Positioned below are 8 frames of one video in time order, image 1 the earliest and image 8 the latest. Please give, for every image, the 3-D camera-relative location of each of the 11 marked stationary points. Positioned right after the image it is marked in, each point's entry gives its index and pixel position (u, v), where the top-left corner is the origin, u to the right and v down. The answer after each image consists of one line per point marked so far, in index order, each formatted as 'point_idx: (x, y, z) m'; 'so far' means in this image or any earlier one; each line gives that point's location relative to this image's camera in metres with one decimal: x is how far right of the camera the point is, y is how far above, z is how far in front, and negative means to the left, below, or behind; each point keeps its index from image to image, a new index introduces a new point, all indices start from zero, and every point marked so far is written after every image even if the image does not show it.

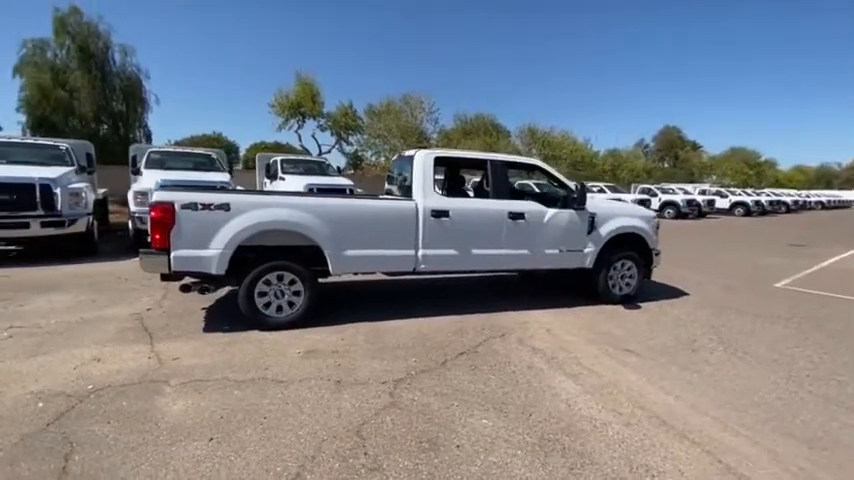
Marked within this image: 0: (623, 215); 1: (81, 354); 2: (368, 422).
0: (+3.7, +0.5, +7.7) m
1: (-4.3, -1.4, +5.0) m
2: (-0.6, -1.7, +3.7) m
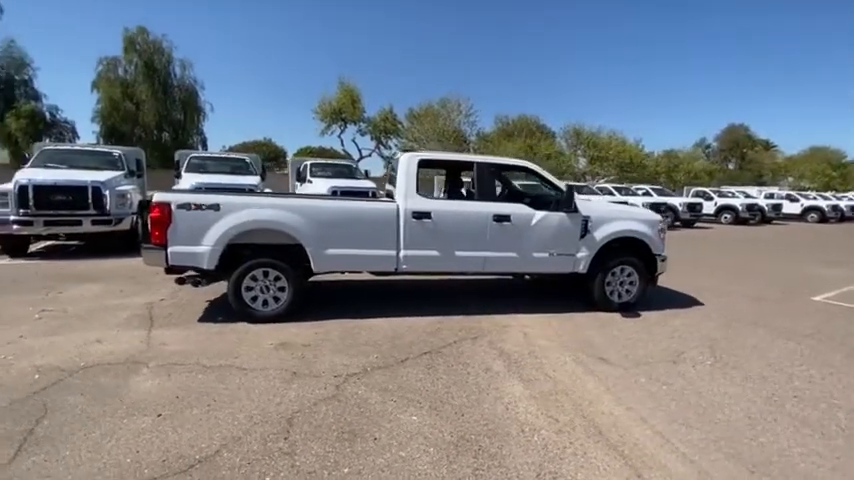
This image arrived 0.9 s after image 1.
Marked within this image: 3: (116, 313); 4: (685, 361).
0: (+3.6, +0.4, +7.4) m
1: (-4.8, -1.3, +5.7) m
2: (-1.2, -1.7, +4.0) m
3: (-5.1, -1.2, +6.7) m
4: (+3.5, -1.6, +5.4) m
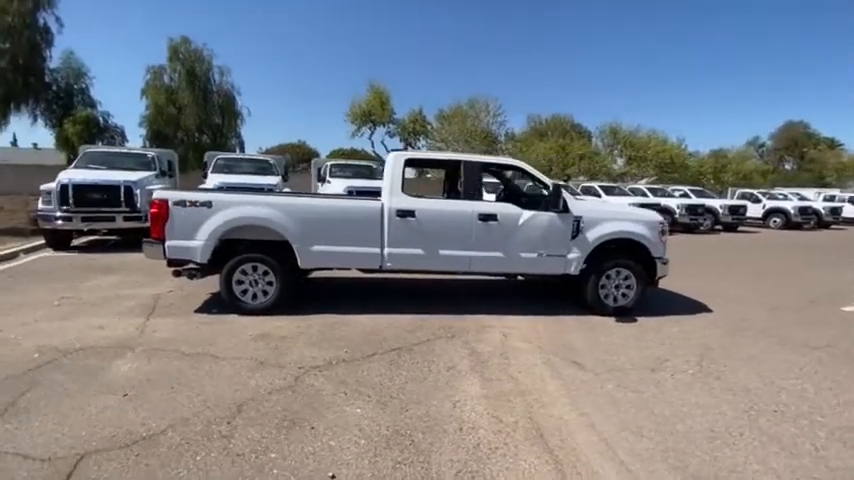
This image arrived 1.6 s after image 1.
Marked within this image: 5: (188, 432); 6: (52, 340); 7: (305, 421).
0: (+3.3, +0.4, +7.1) m
1: (-5.1, -1.2, +6.2) m
2: (-1.8, -1.6, +4.1) m
3: (-5.4, -1.1, +7.2) m
4: (+3.1, -1.6, +5.2) m
5: (-2.1, -1.7, +3.6) m
6: (-5.1, -1.4, +5.5) m
7: (-1.1, -1.7, +3.8) m
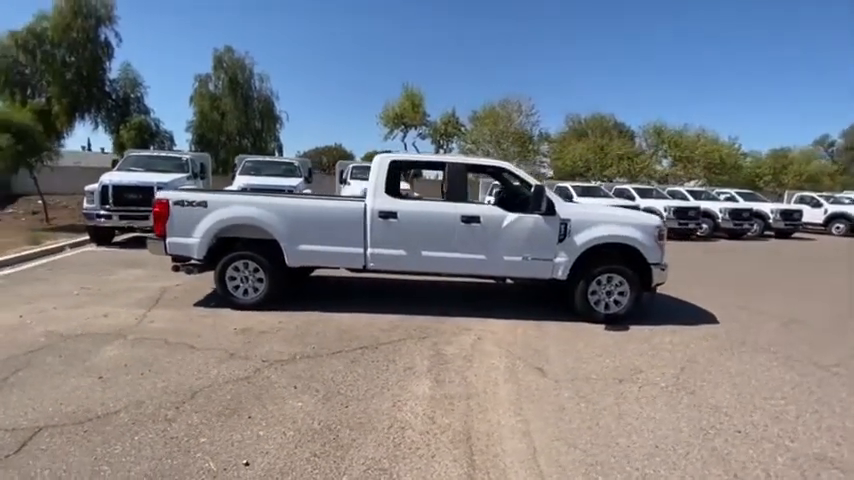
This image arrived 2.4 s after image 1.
0: (+3.1, +0.3, +6.9) m
1: (-5.5, -1.2, +6.8) m
2: (-2.4, -1.6, +4.4) m
3: (-5.6, -1.0, +7.8) m
4: (+2.5, -1.7, +4.9) m
5: (-2.7, -1.7, +3.9) m
6: (-5.5, -1.3, +6.1) m
7: (-1.8, -1.7, +4.0) m
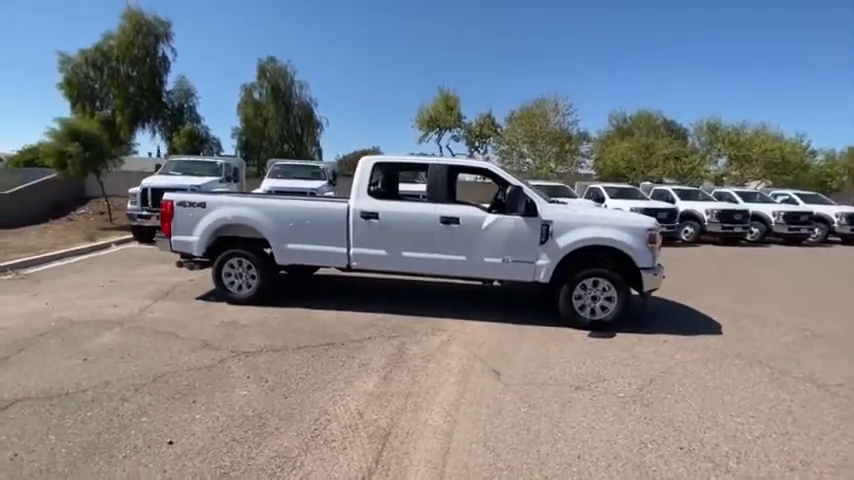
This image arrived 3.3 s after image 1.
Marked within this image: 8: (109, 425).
0: (+2.7, +0.3, +6.6) m
1: (-5.8, -1.1, +7.5) m
2: (-3.0, -1.6, +4.8) m
3: (-5.8, -1.0, +8.5) m
4: (+1.9, -1.7, +4.7) m
5: (-3.4, -1.6, +4.3) m
6: (-5.9, -1.2, +6.8) m
7: (-2.5, -1.6, +4.3) m
8: (-2.9, -1.7, +3.7) m
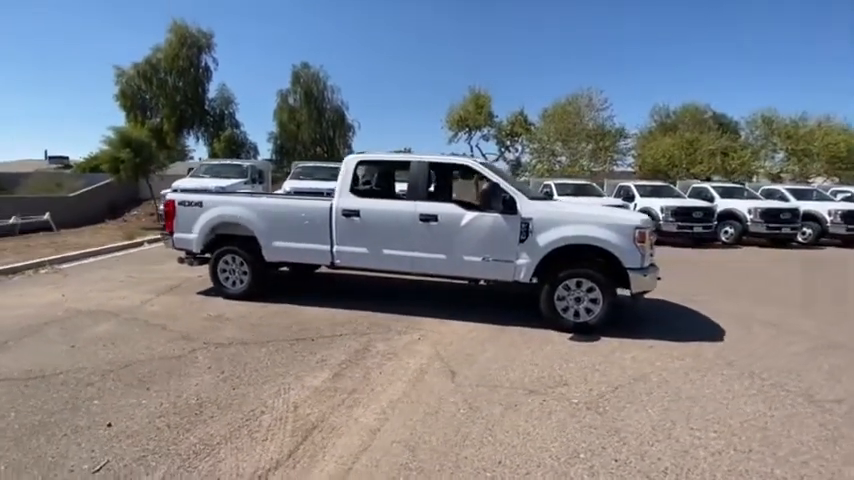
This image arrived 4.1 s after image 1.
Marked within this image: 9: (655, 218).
0: (+2.3, +0.3, +6.3) m
1: (-6.1, -1.1, +8.1) m
2: (-3.5, -1.5, +5.0) m
3: (-6.0, -0.9, +9.1) m
4: (+1.4, -1.7, +4.5) m
5: (-4.0, -1.6, +4.6) m
6: (-6.2, -1.2, +7.3) m
7: (-3.1, -1.6, +4.5) m
8: (-3.6, -1.6, +4.0) m
9: (+9.8, +1.0, +17.5) m
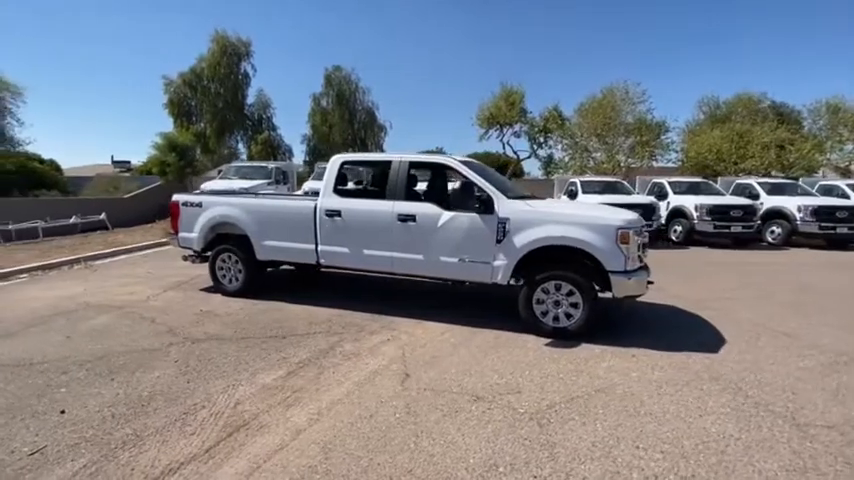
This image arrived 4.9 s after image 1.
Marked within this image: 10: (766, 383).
0: (+1.9, +0.3, +6.0) m
1: (-6.3, -1.0, +8.6) m
2: (-4.1, -1.5, +5.4) m
3: (-6.0, -0.9, +9.6) m
4: (+0.7, -1.7, +4.3) m
5: (-4.6, -1.5, +5.0) m
6: (-6.5, -1.1, +7.9) m
7: (-3.7, -1.6, +4.8) m
8: (-4.2, -1.6, +4.3) m
9: (+10.5, +0.9, +16.3) m
10: (+4.0, -1.7, +4.8) m
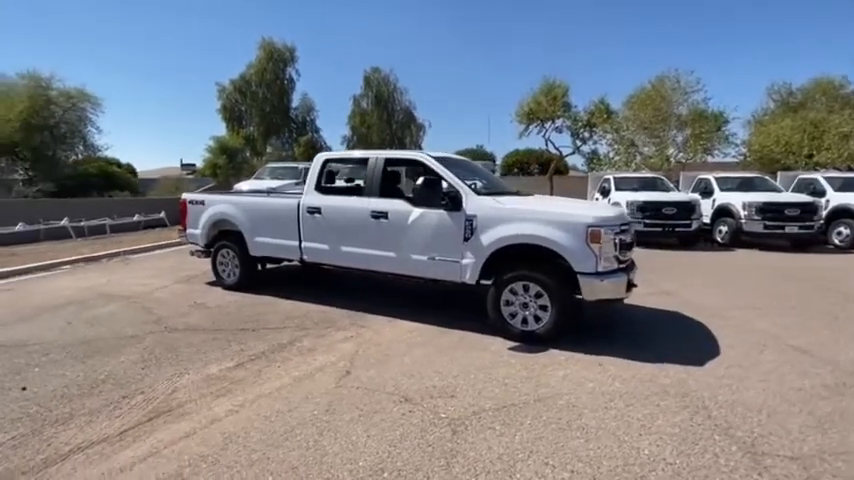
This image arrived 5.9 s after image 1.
0: (+1.4, +0.3, +5.6) m
1: (-6.4, -0.9, +9.4) m
2: (-4.7, -1.4, +5.8) m
3: (-6.1, -0.8, +10.3) m
4: (0.0, -1.7, +4.1) m
5: (-5.2, -1.5, +5.5) m
6: (-6.7, -1.0, +8.7) m
7: (-4.3, -1.5, +5.2) m
8: (-4.9, -1.6, +4.8) m
9: (+11.2, +0.9, +14.8) m
10: (+3.3, -1.7, +4.2) m
